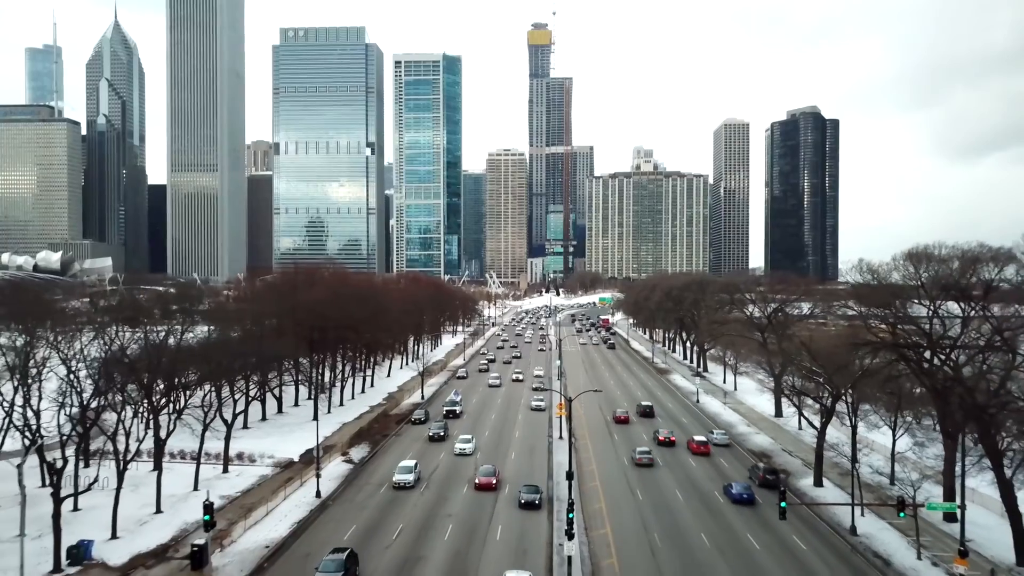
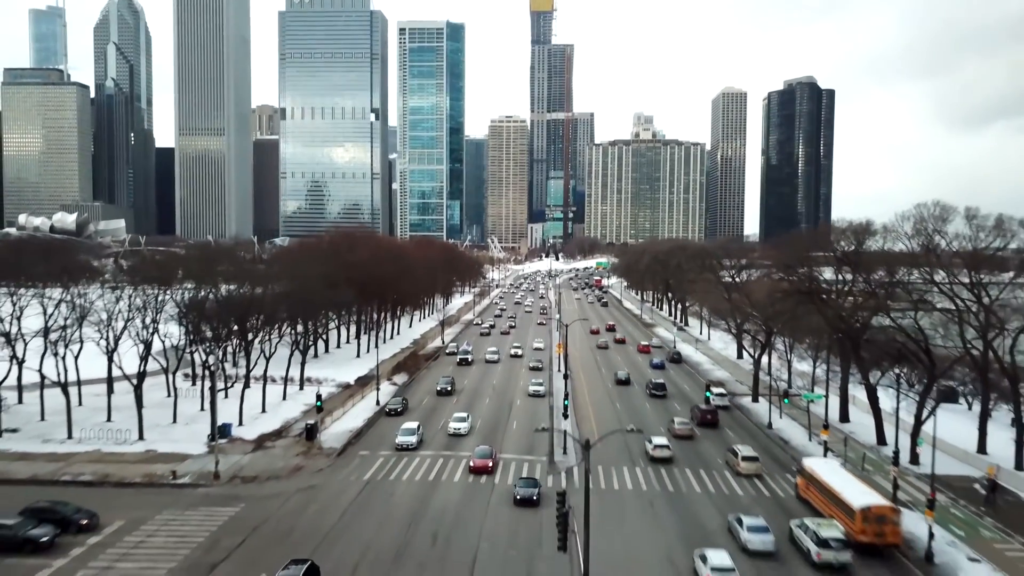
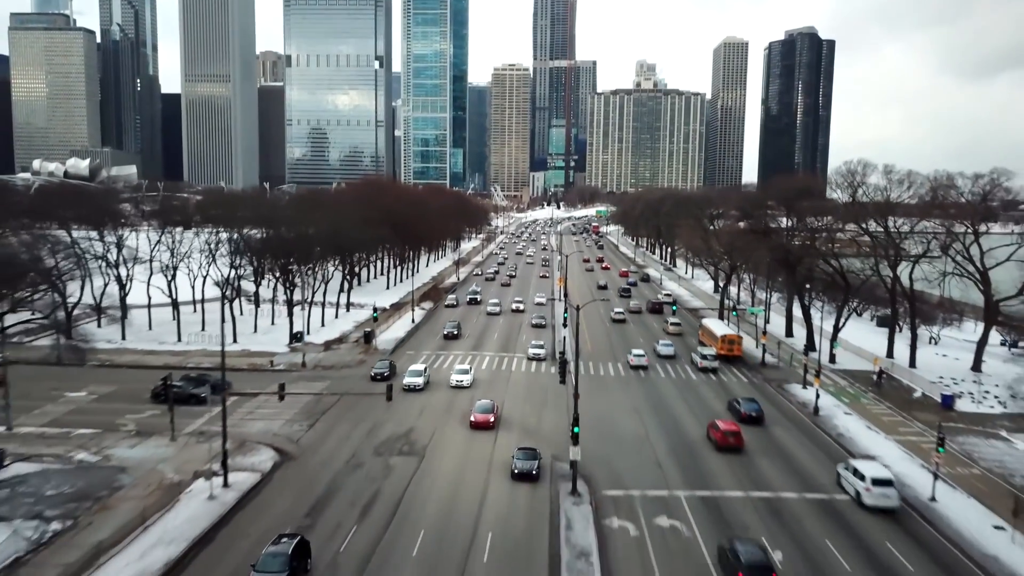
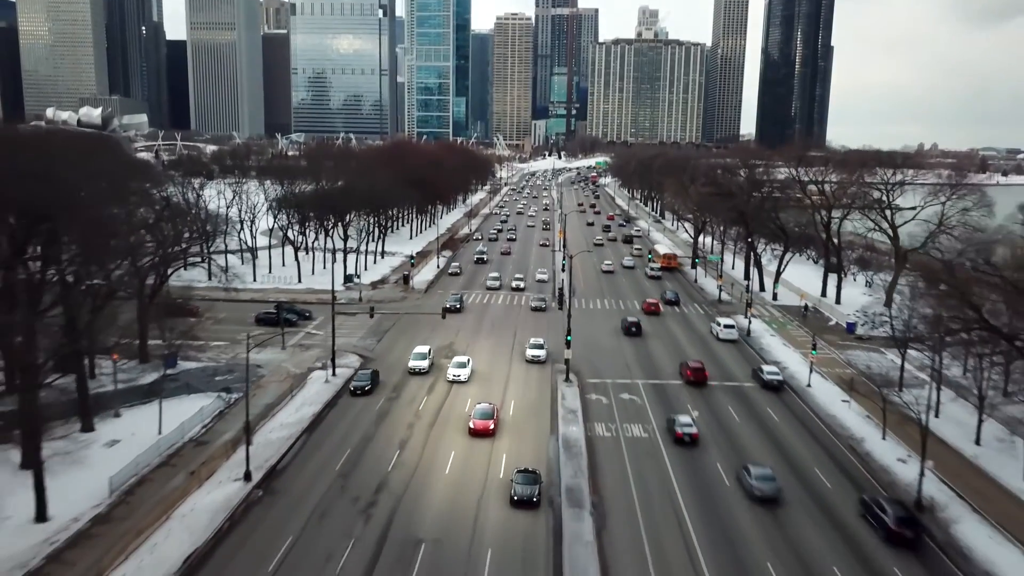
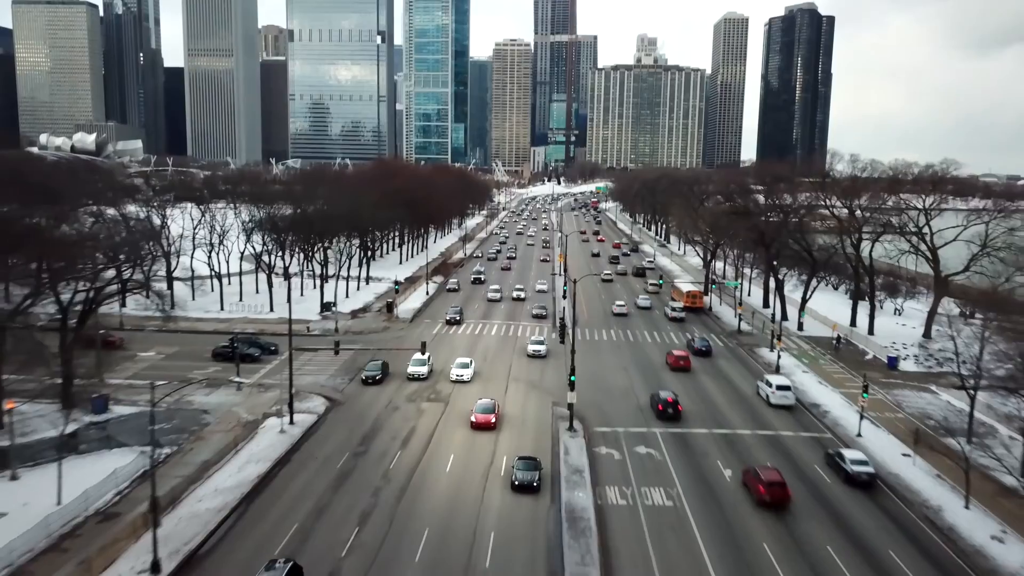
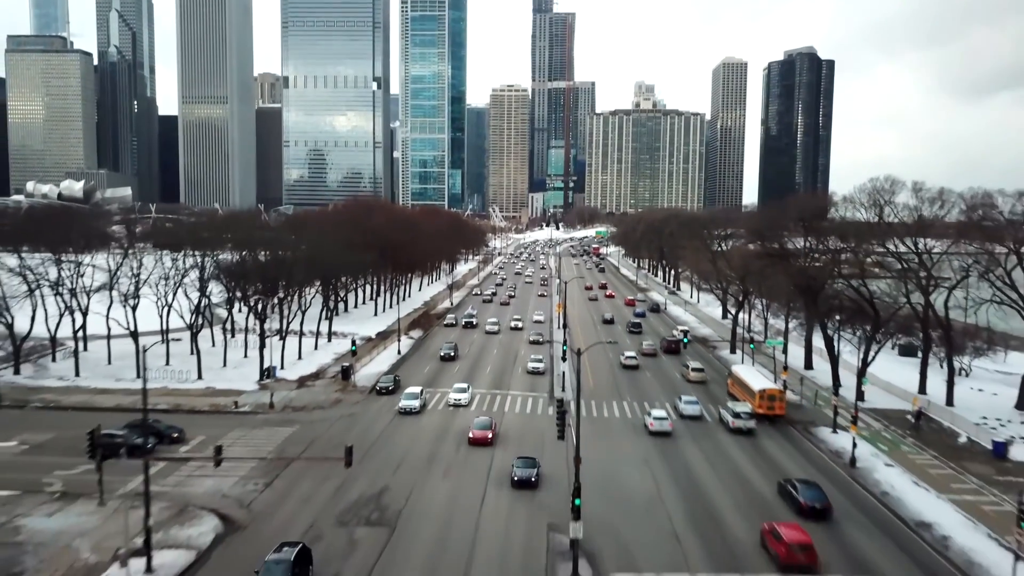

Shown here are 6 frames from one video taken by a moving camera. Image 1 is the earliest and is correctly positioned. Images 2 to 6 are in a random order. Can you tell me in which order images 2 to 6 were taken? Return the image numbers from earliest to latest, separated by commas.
2, 6, 3, 5, 4
